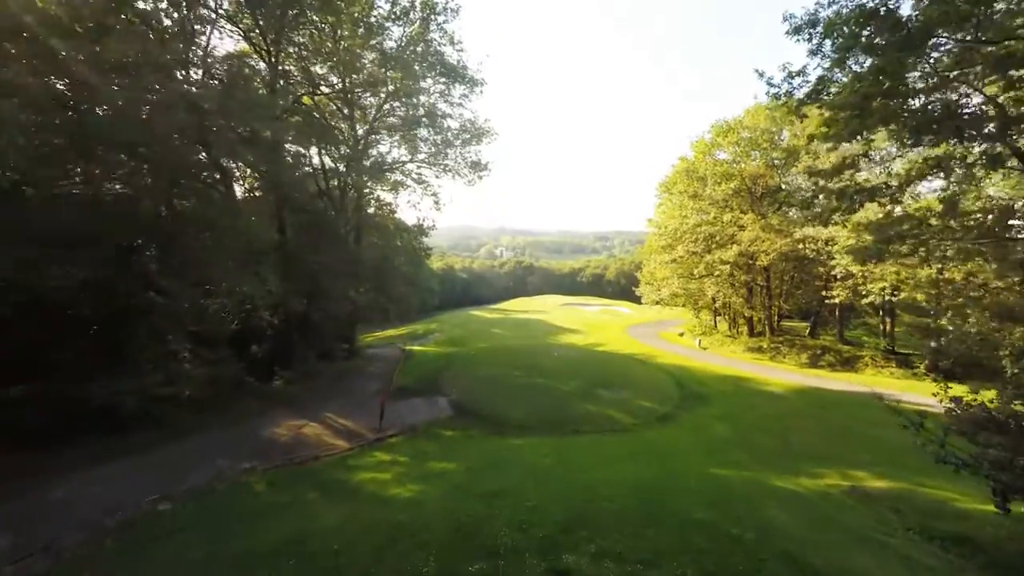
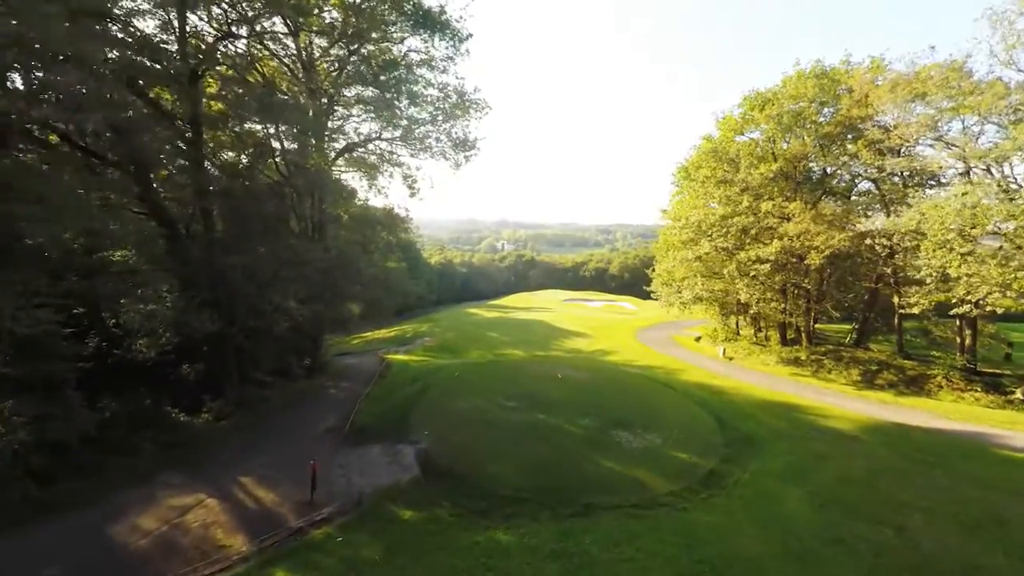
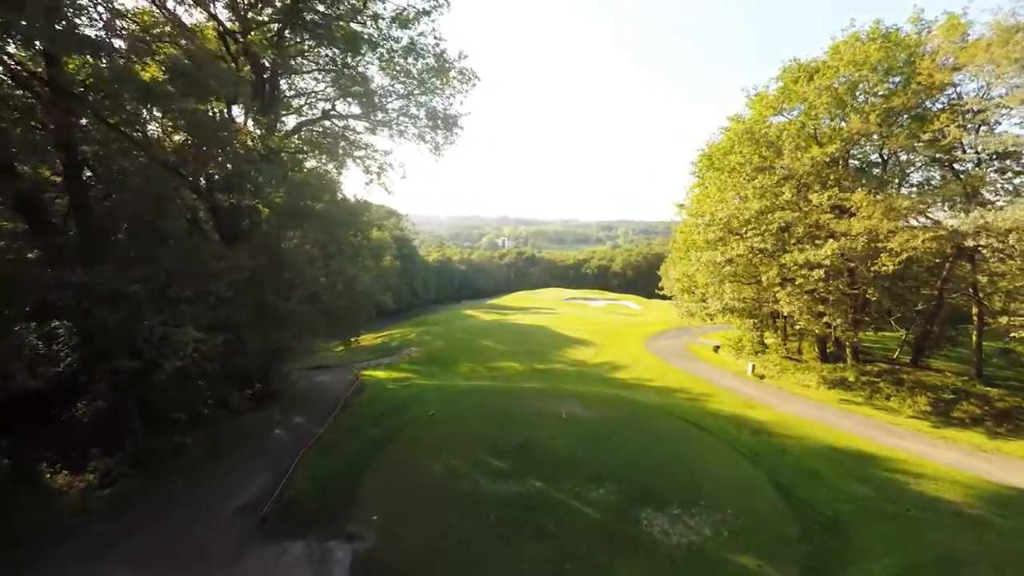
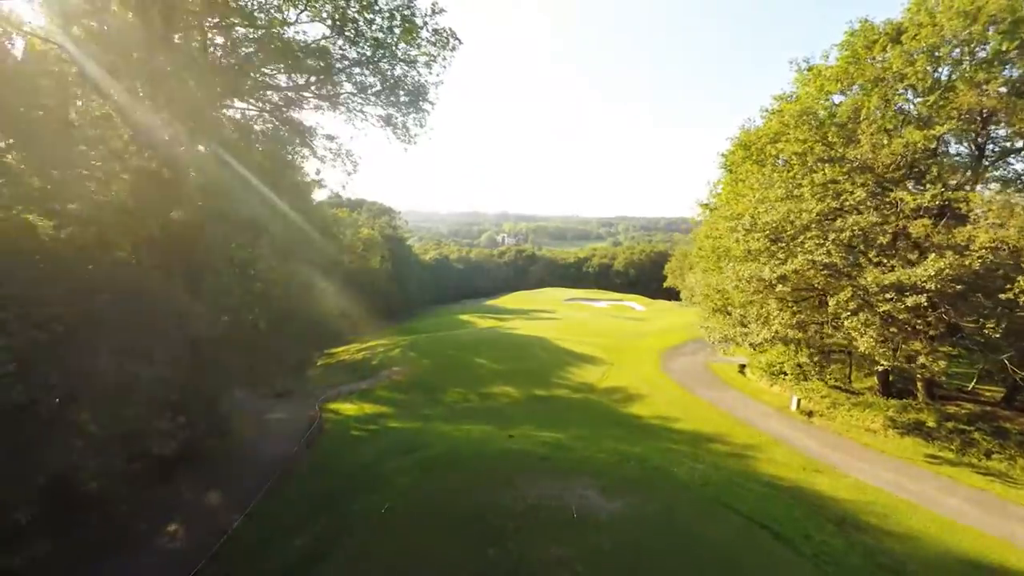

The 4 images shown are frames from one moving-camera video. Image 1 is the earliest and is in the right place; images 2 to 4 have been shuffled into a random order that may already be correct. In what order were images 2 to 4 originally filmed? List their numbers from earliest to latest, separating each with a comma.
2, 3, 4
